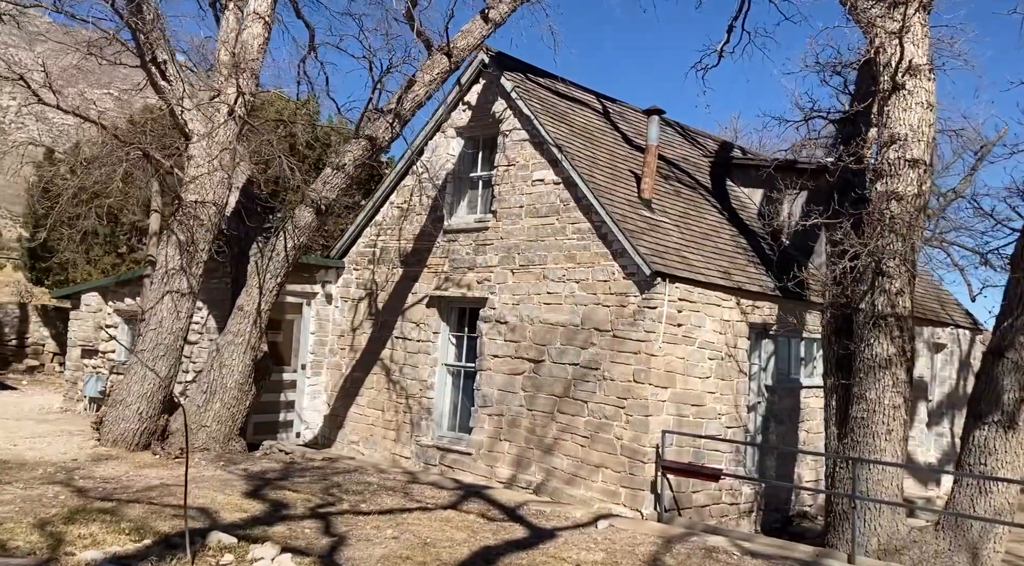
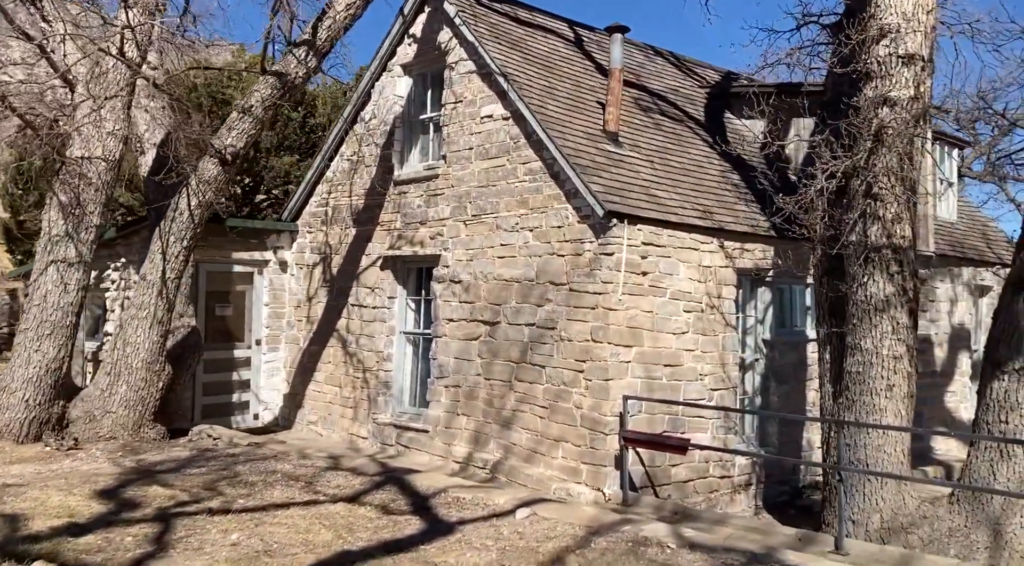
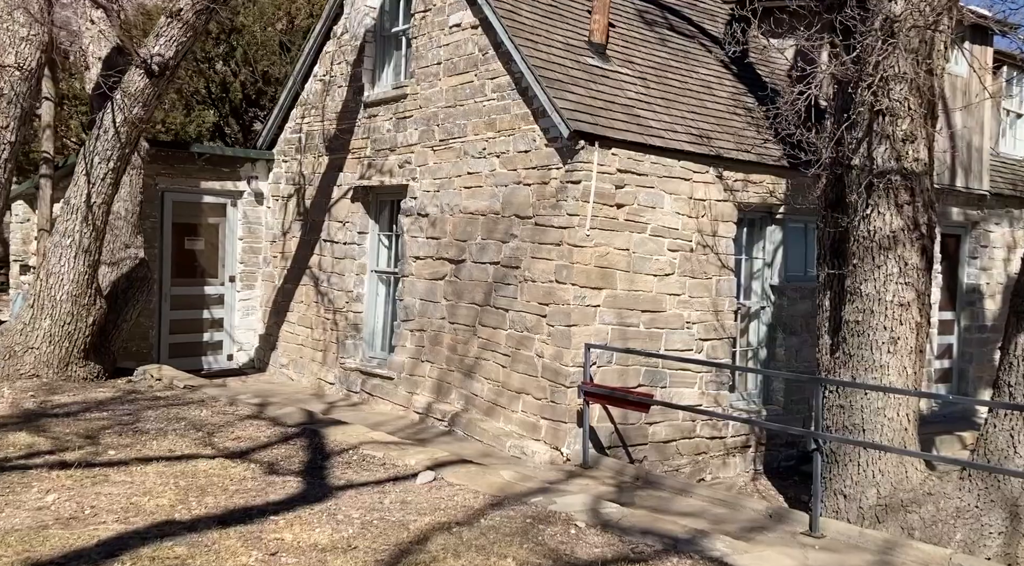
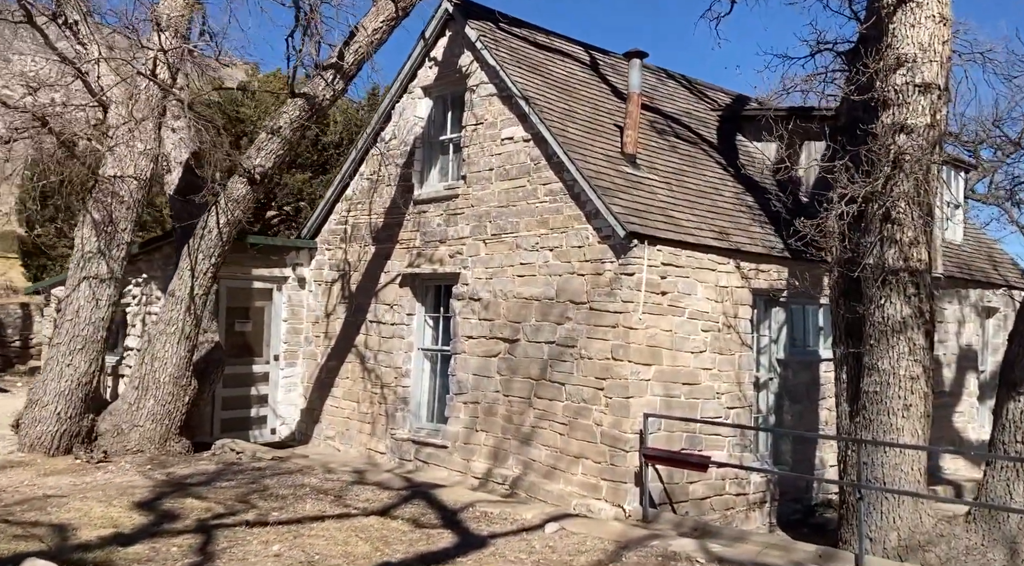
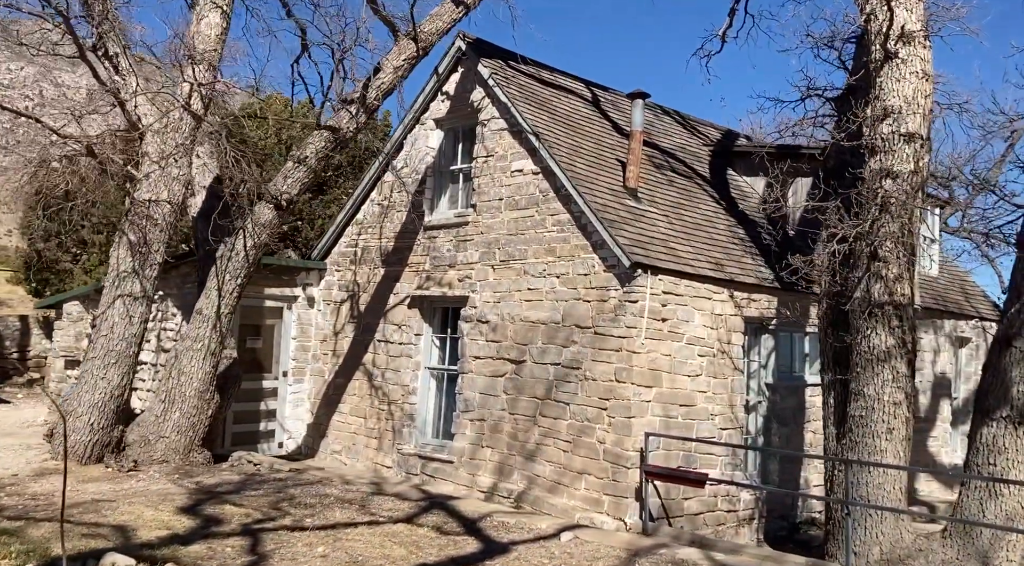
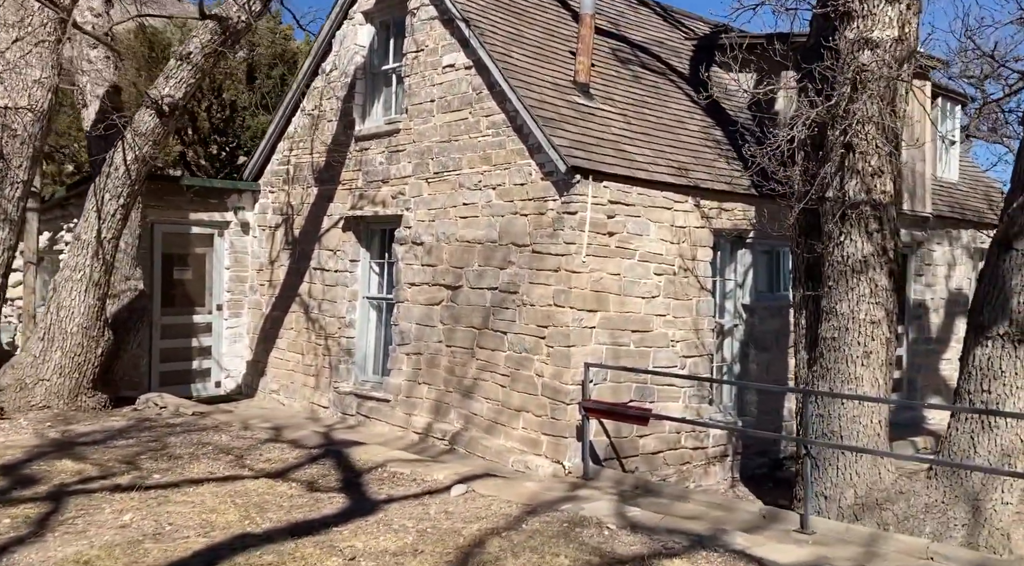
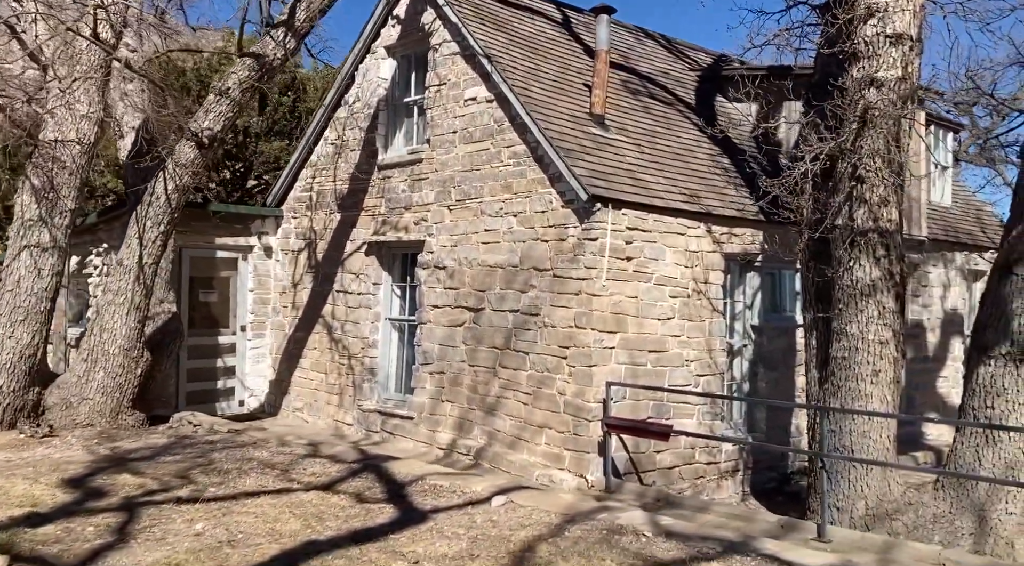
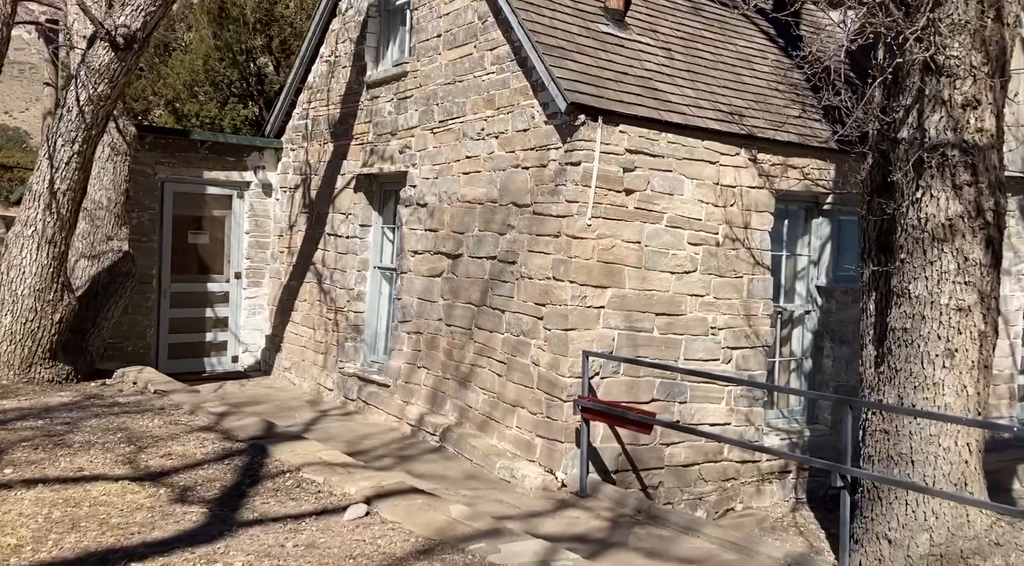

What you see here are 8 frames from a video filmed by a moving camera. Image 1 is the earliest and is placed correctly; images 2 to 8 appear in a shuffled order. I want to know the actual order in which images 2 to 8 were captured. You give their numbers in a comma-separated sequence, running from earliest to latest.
5, 4, 2, 7, 6, 3, 8
